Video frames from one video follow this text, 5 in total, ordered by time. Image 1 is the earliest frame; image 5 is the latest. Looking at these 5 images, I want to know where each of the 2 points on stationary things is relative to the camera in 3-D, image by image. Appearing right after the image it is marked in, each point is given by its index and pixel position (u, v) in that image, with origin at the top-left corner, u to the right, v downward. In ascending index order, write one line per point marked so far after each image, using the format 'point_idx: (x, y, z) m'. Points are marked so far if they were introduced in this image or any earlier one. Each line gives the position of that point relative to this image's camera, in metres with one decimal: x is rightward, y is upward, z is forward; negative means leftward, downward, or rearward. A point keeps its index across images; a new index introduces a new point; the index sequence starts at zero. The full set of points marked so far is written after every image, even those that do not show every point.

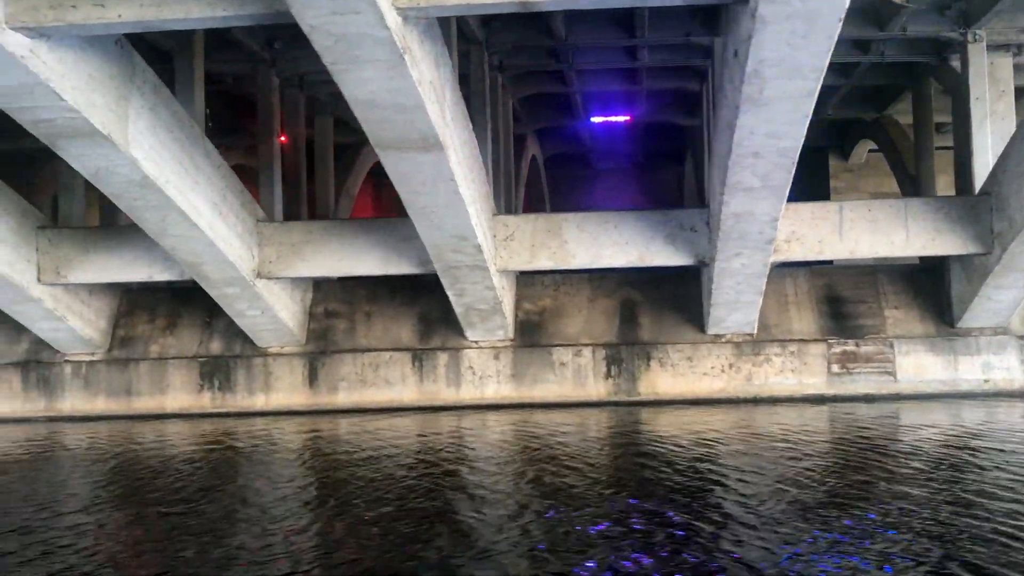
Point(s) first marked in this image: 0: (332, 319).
0: (-2.7, -0.5, +14.6) m
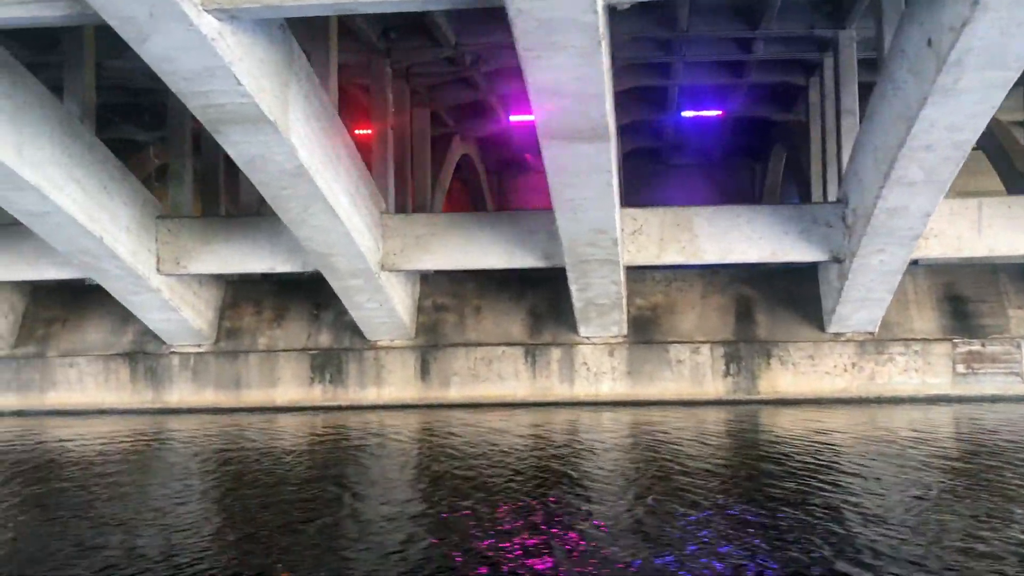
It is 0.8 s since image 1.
0: (-1.1, -0.4, +14.4) m
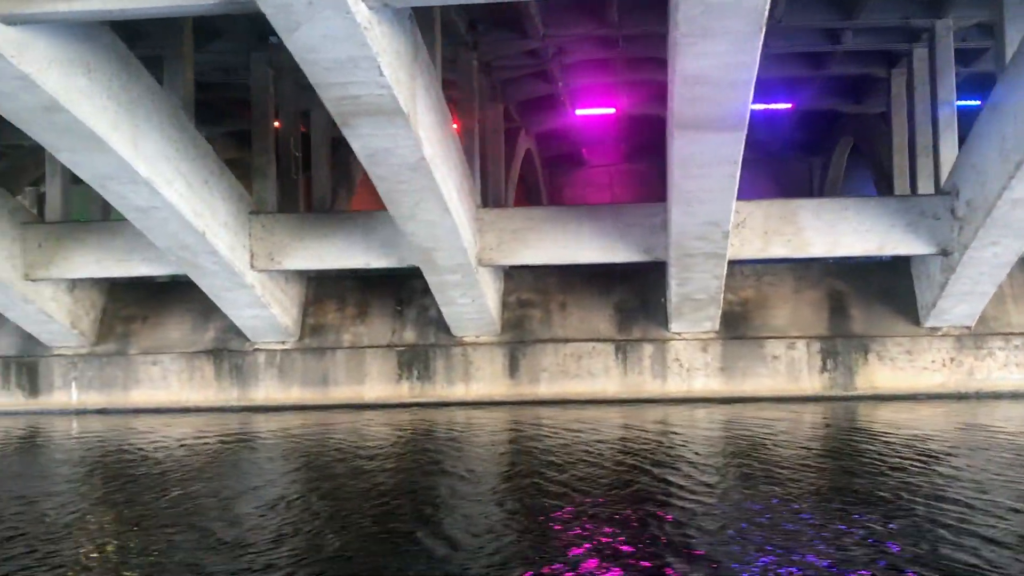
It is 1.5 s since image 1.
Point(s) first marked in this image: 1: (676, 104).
0: (+0.2, -0.3, +14.2) m
1: (+1.5, +1.6, +8.6) m
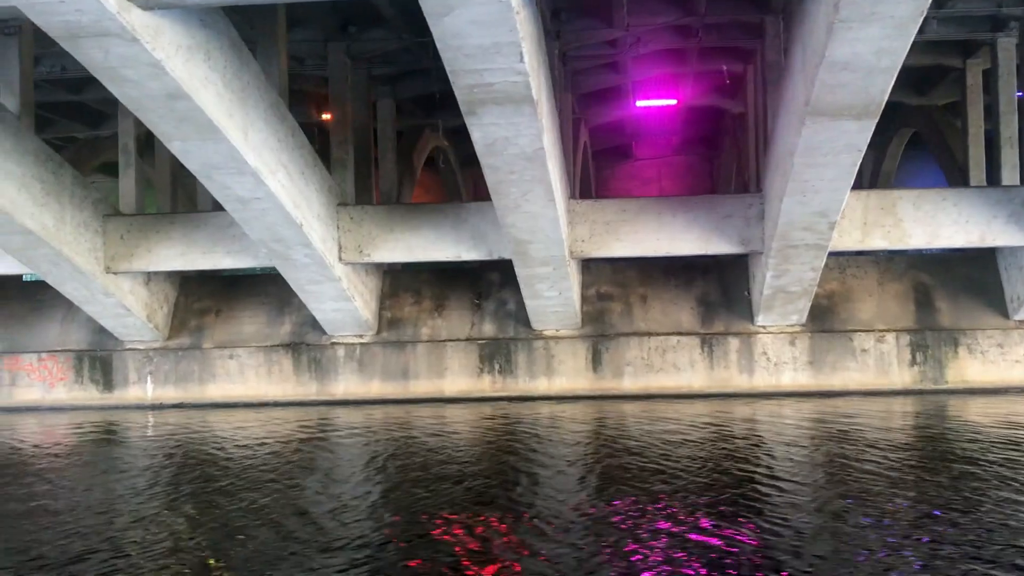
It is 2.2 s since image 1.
0: (+1.4, -0.2, +14.1) m
1: (+2.6, +1.7, +8.4) m
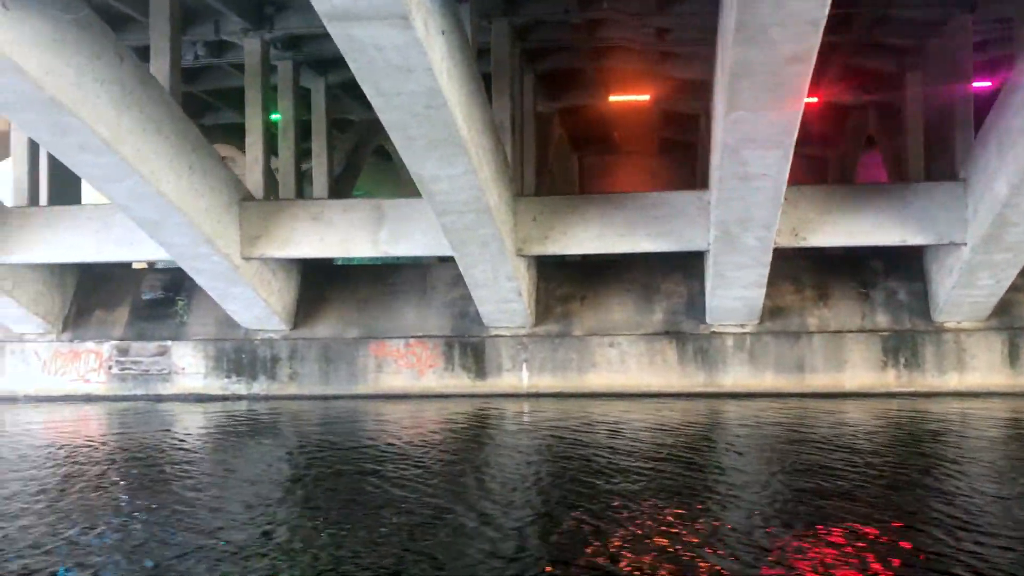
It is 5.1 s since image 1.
0: (+6.8, -0.1, +13.2) m
1: (+7.9, +1.8, +7.5) m
